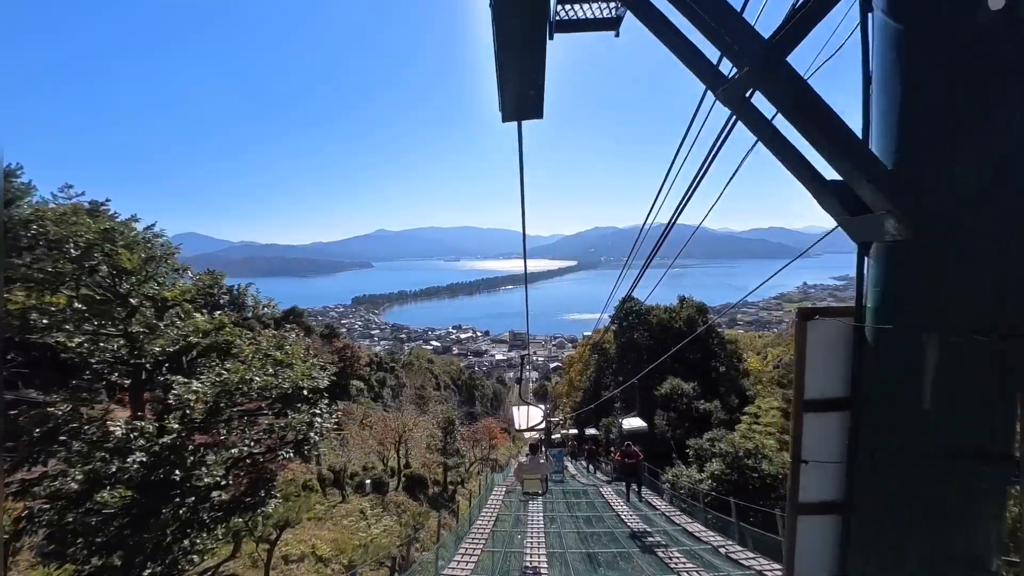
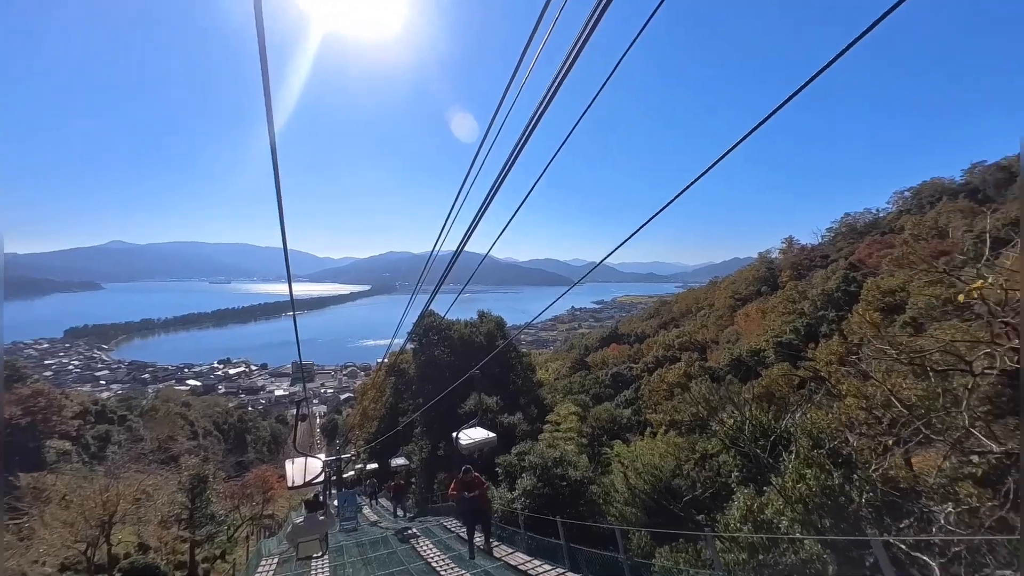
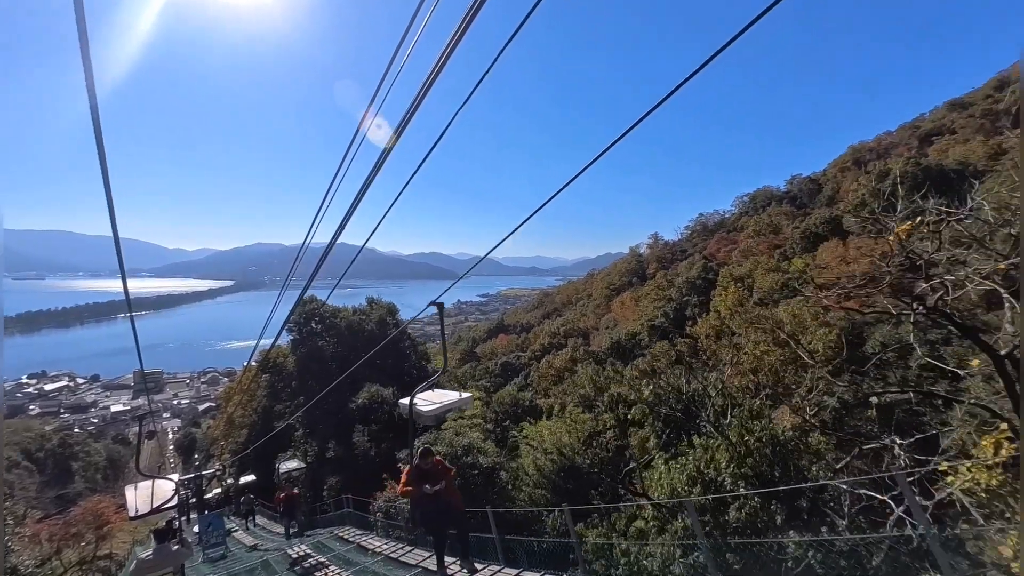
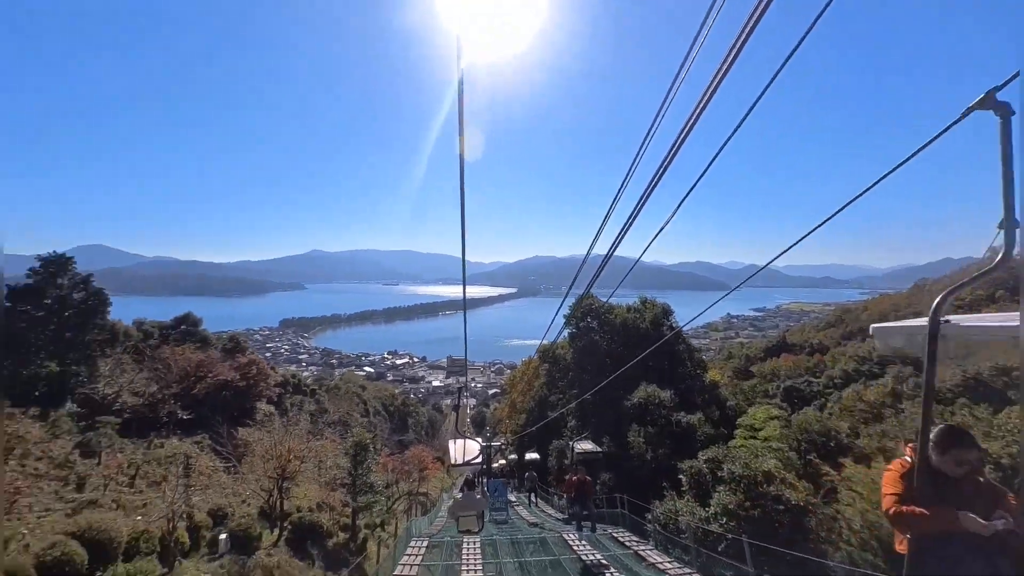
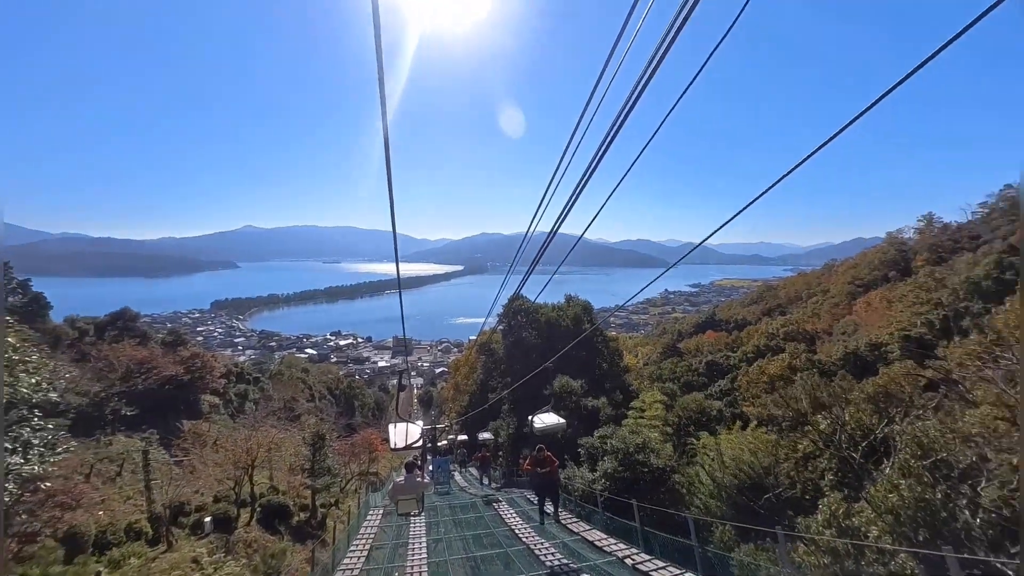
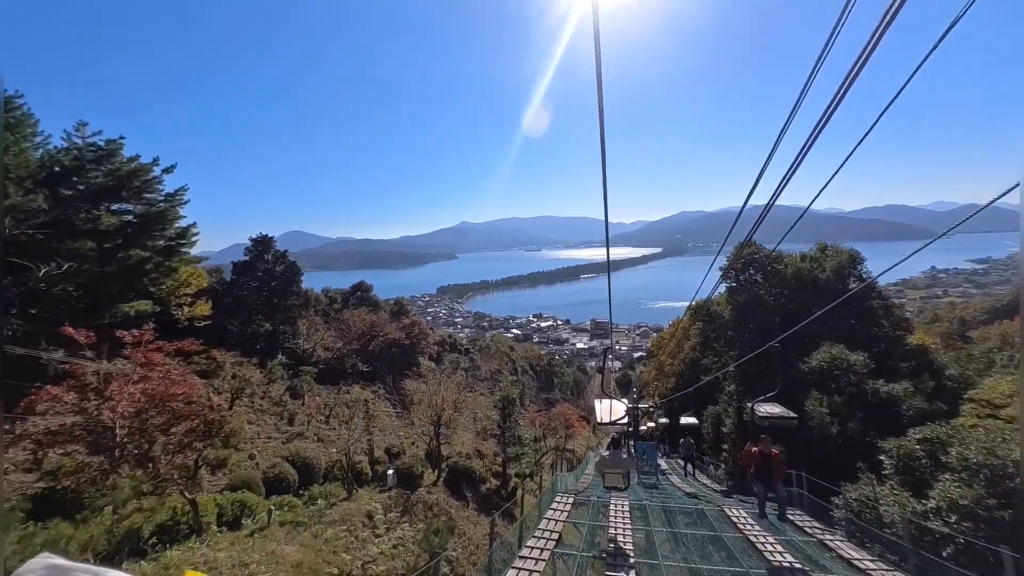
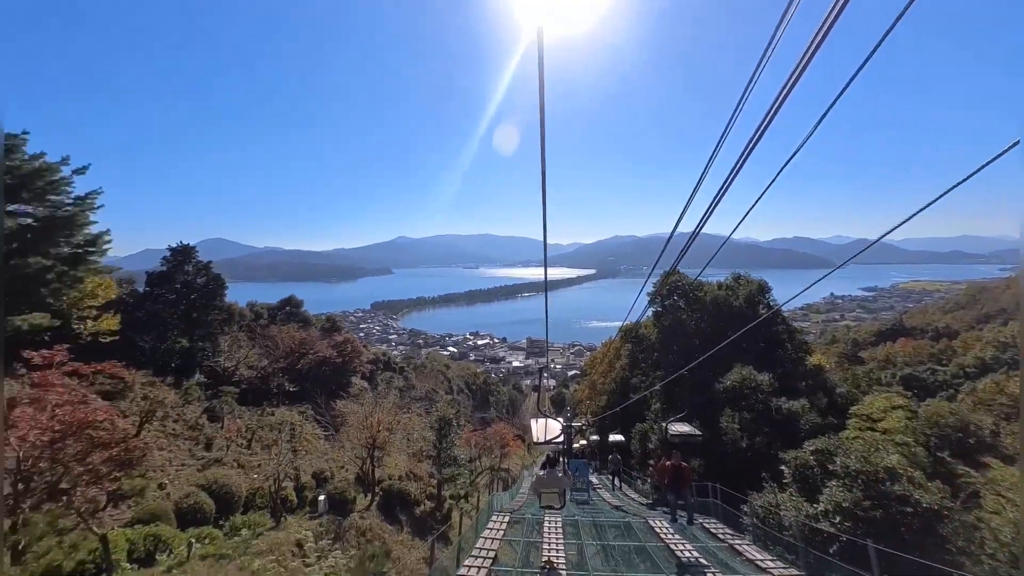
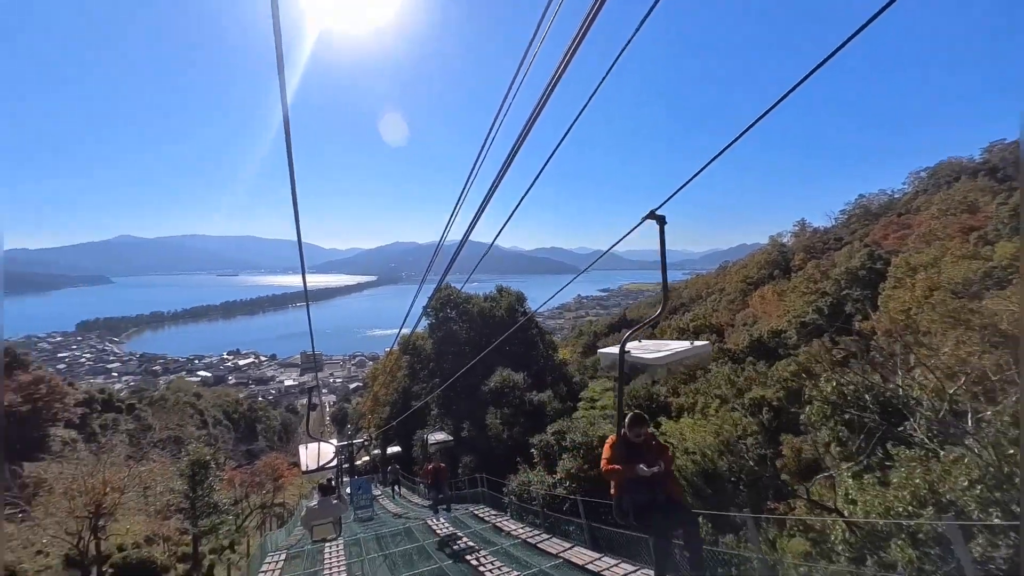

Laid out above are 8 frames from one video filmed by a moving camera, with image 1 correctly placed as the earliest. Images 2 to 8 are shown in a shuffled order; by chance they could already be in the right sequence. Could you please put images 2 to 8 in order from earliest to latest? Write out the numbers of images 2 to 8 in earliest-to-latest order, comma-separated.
5, 2, 3, 8, 4, 7, 6
